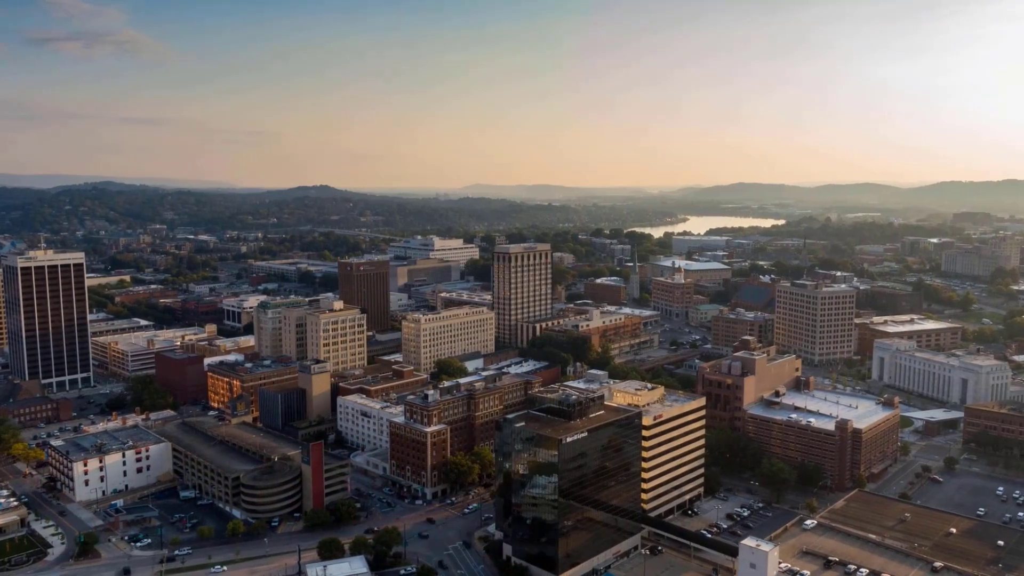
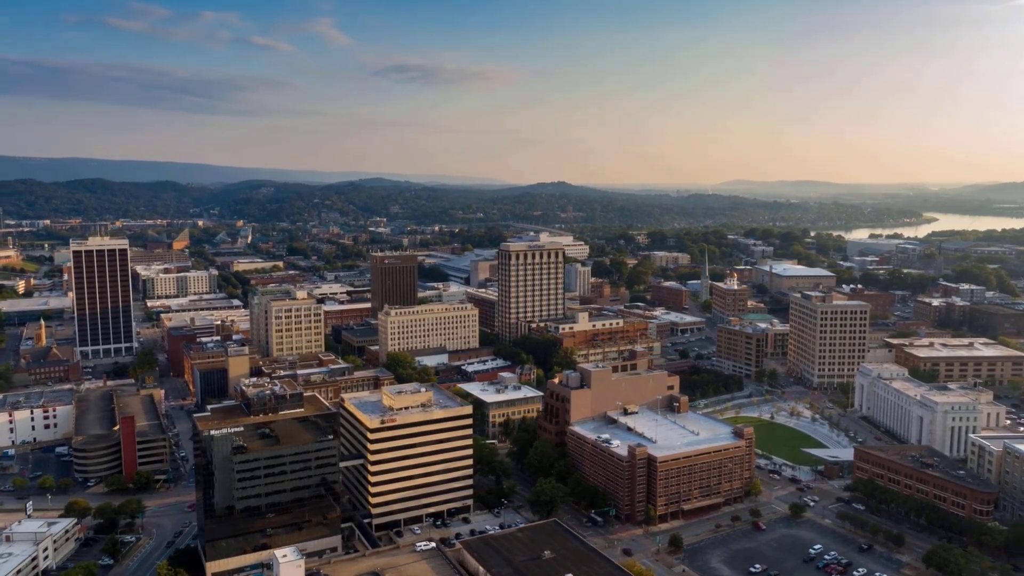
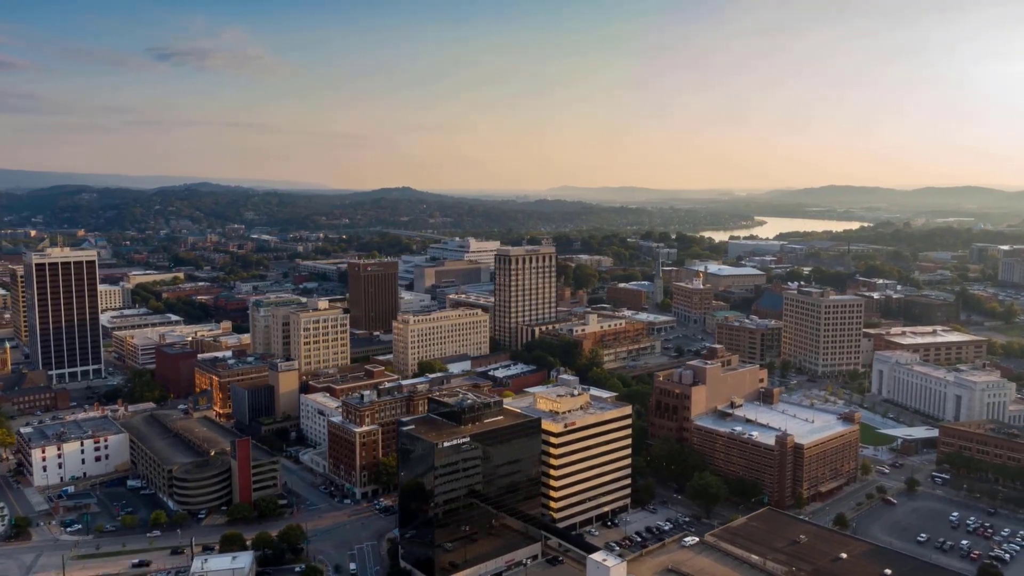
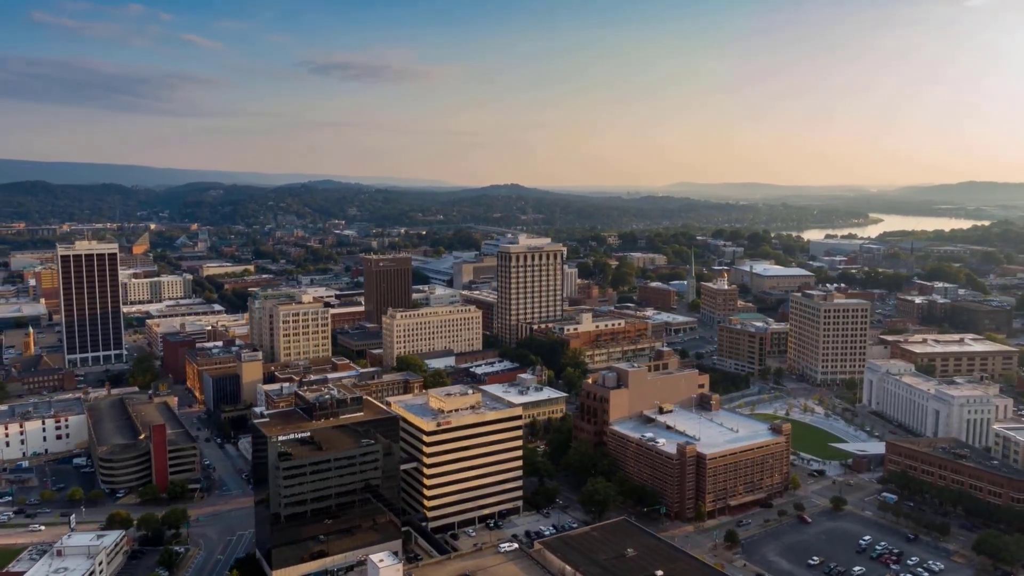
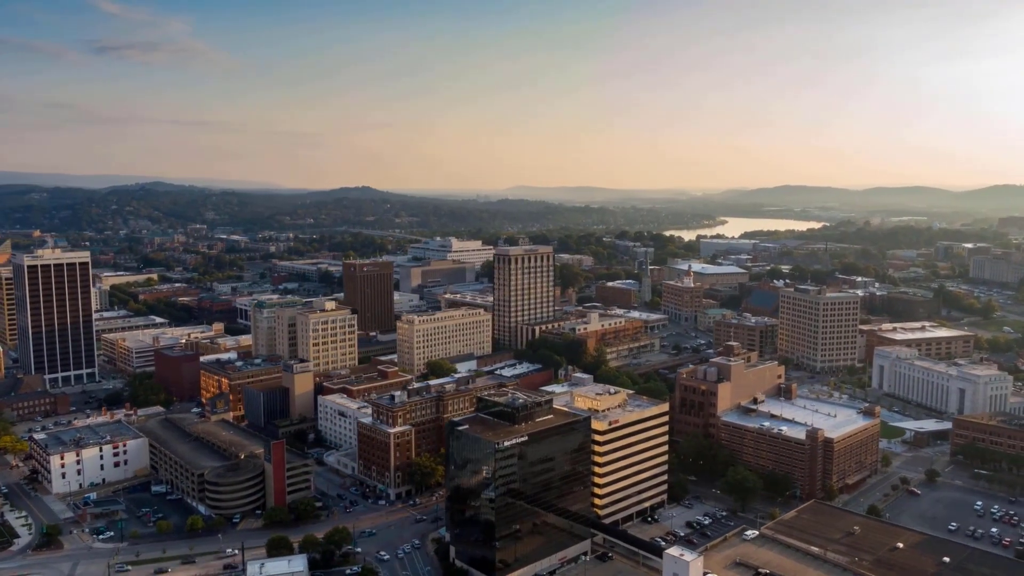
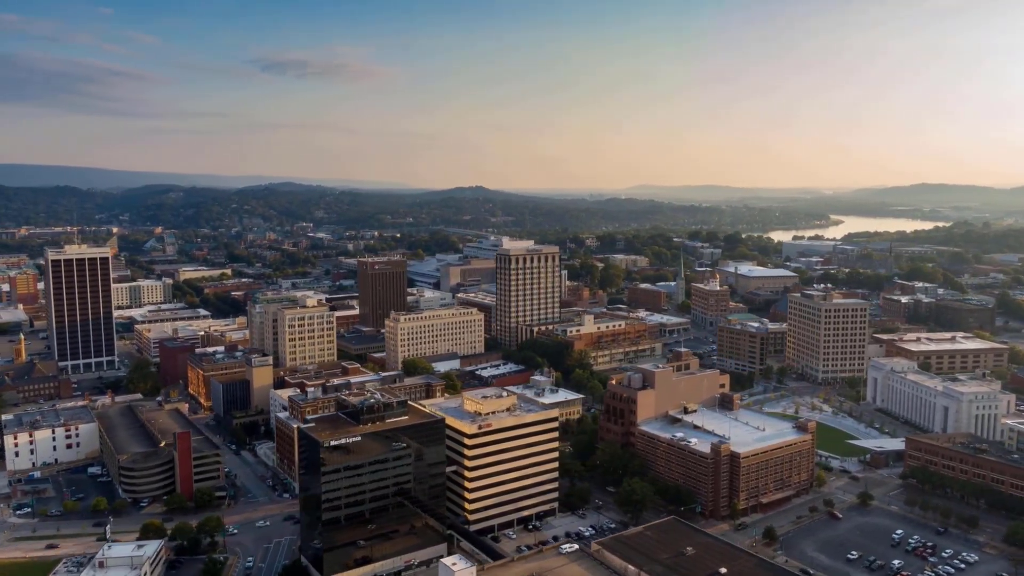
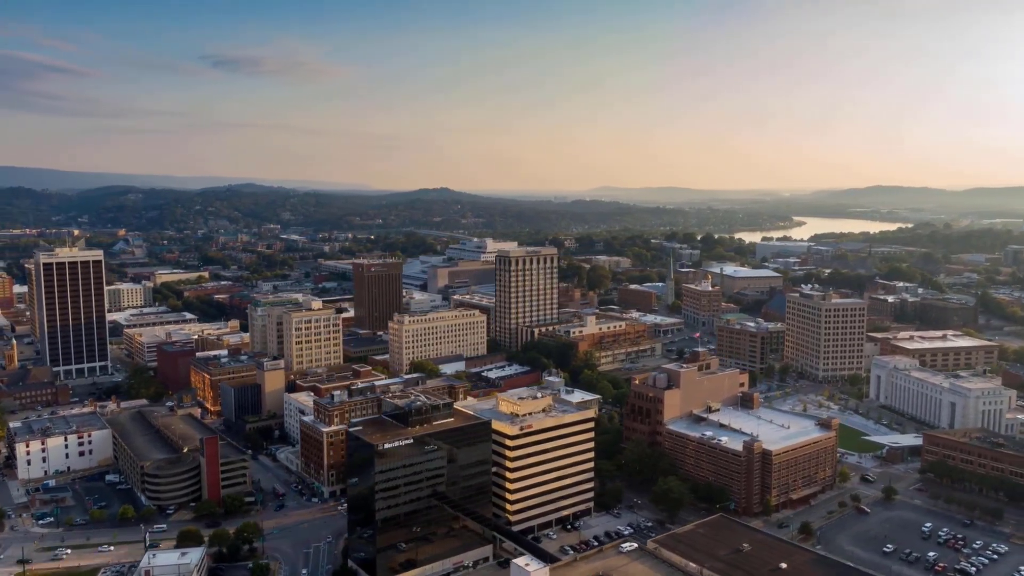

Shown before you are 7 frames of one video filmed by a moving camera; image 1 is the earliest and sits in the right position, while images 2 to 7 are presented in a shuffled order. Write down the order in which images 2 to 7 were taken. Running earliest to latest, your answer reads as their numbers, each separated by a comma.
5, 3, 7, 6, 4, 2
